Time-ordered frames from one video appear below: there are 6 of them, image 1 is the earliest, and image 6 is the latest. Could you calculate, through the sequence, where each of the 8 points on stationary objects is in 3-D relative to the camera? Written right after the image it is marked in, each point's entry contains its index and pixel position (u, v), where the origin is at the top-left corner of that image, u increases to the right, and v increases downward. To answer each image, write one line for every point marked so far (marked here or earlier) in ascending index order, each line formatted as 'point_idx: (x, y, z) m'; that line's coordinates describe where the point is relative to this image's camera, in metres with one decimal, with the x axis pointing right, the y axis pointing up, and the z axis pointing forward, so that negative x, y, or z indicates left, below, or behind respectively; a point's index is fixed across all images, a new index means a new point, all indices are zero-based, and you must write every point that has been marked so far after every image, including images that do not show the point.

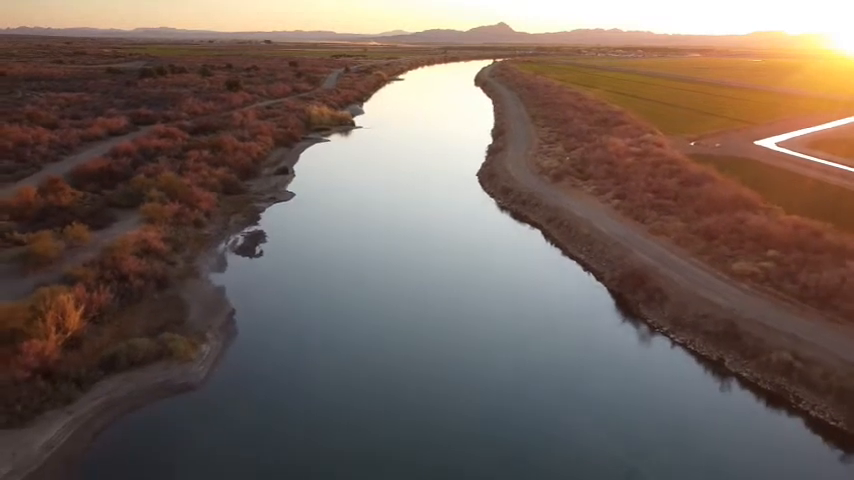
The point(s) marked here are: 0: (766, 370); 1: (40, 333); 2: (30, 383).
0: (+7.8, -3.0, +16.2) m
1: (-8.6, -2.0, +15.4) m
2: (-8.2, -2.9, +14.3) m
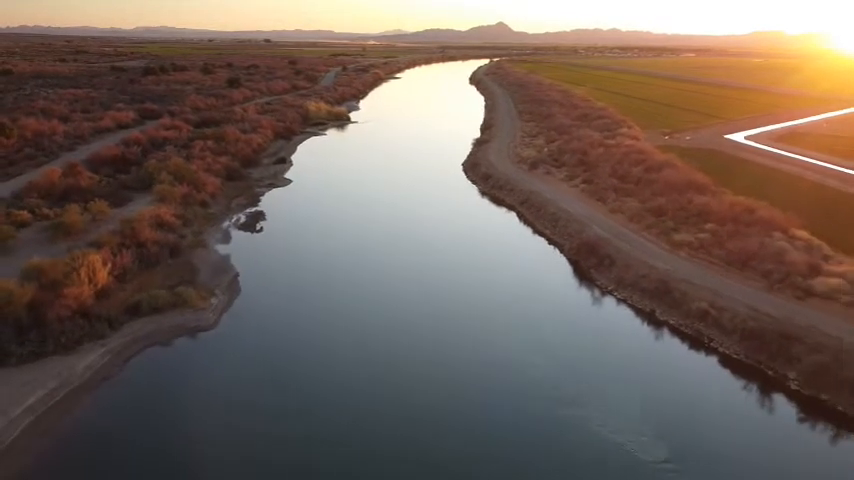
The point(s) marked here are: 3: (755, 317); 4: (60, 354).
0: (+7.1, -2.1, +19.2) m
1: (-9.3, -1.1, +18.4) m
2: (-8.9, -2.0, +17.3) m
3: (+8.4, -1.9, +17.8) m
4: (-8.7, -2.6, +16.4) m
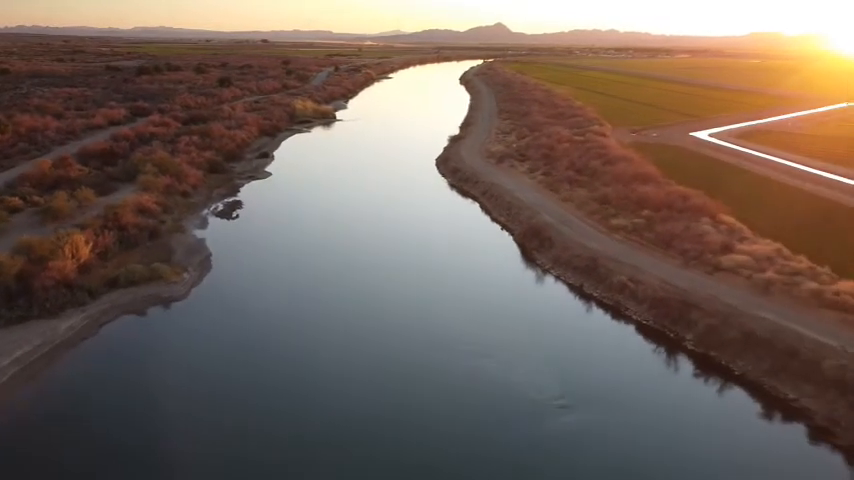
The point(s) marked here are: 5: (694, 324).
0: (+5.6, -1.5, +21.4) m
1: (-10.9, -0.5, +20.6) m
2: (-10.5, -1.4, +19.5) m
3: (+6.8, -1.4, +20.0) m
4: (-10.2, -2.0, +18.6) m
5: (+7.1, -2.2, +18.4) m
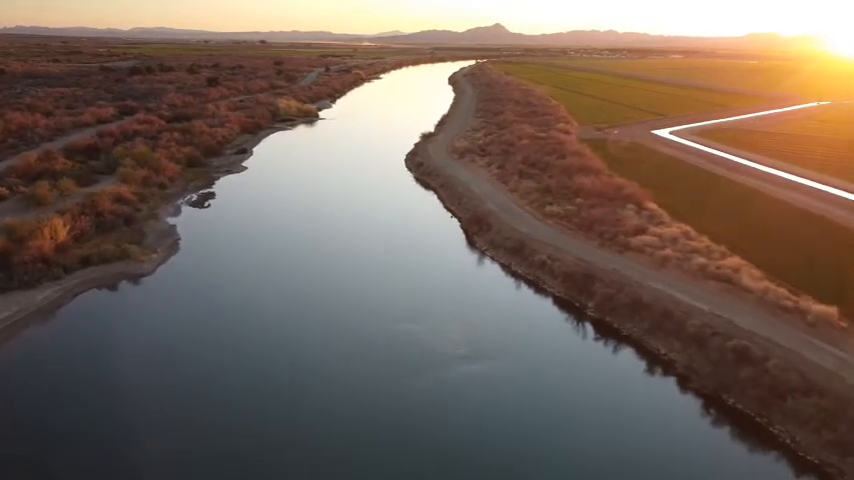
0: (+3.6, -0.9, +23.8) m
1: (-12.9, +0.1, +23.0) m
2: (-12.5, -0.8, +21.9) m
3: (+4.8, -0.8, +22.5) m
4: (-12.2, -1.5, +21.0) m
5: (+5.1, -1.6, +20.9) m
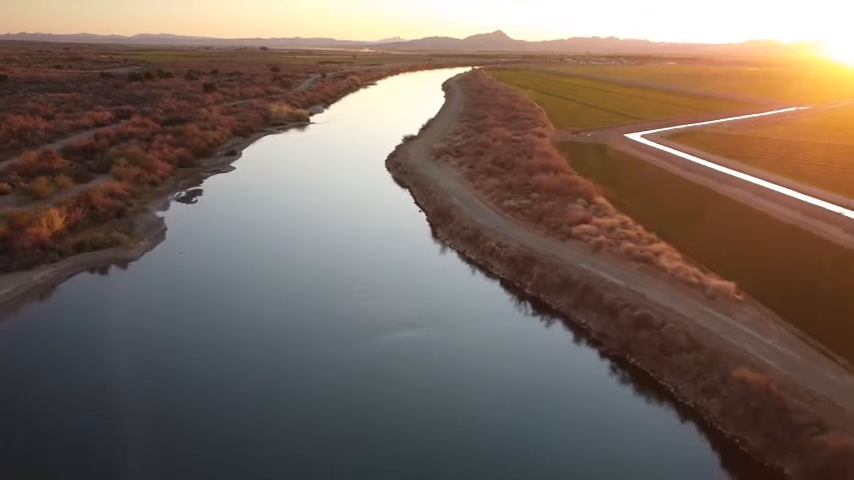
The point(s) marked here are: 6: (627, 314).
0: (+2.1, -0.5, +26.3) m
1: (-14.3, +0.5, +25.5) m
2: (-13.9, -0.3, +24.4) m
3: (+3.4, -0.3, +25.0) m
4: (-13.7, -1.0, +23.5) m
5: (+3.6, -1.2, +23.4) m
6: (+5.5, -2.0, +19.0) m
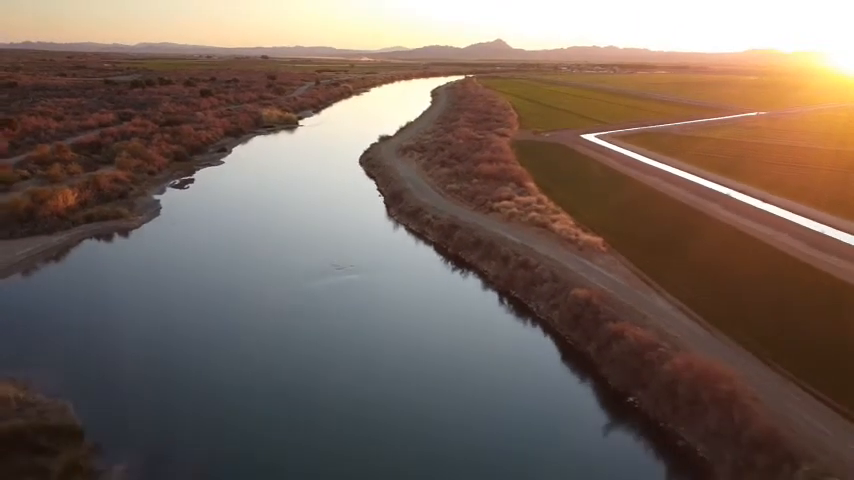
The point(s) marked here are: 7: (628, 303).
0: (-0.3, +0.7, +31.9) m
1: (-16.7, +1.7, +31.1) m
2: (-16.3, +0.9, +30.0) m
3: (+1.0, +0.9, +30.6) m
4: (-16.1, +0.3, +29.1) m
5: (+1.2, +0.1, +28.9) m
6: (+3.1, -0.7, +24.6) m
7: (+5.8, -1.8, +19.9) m
